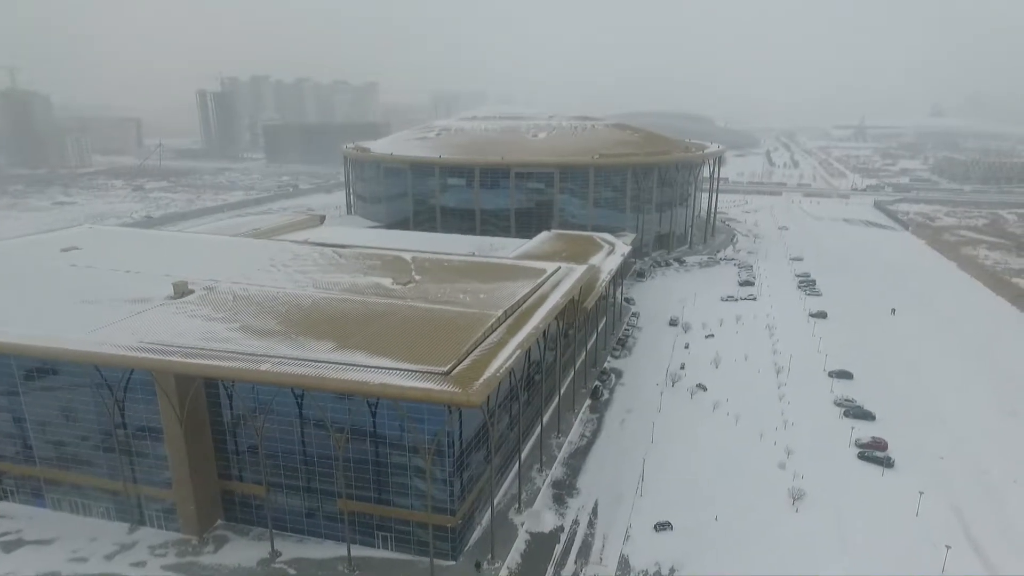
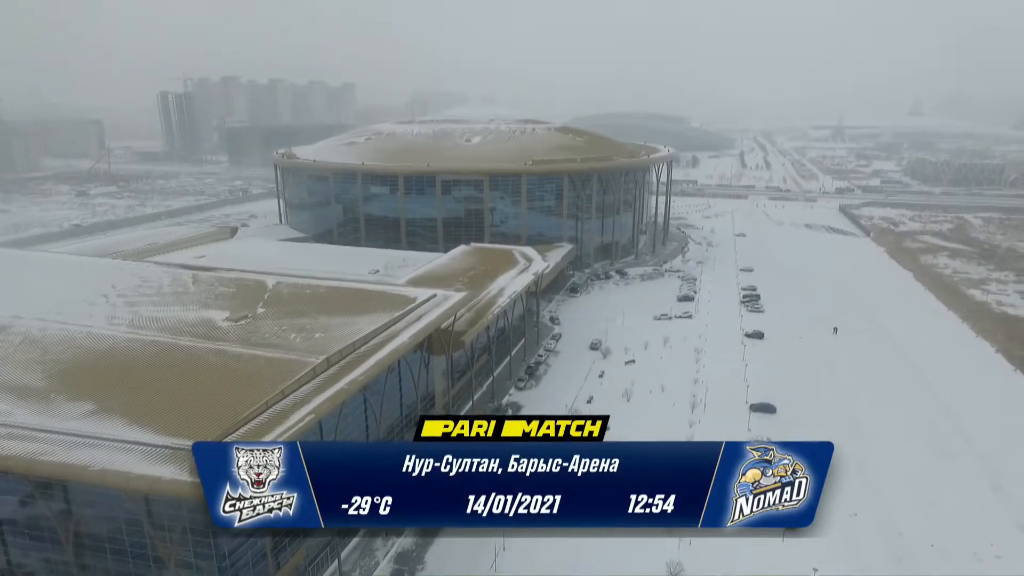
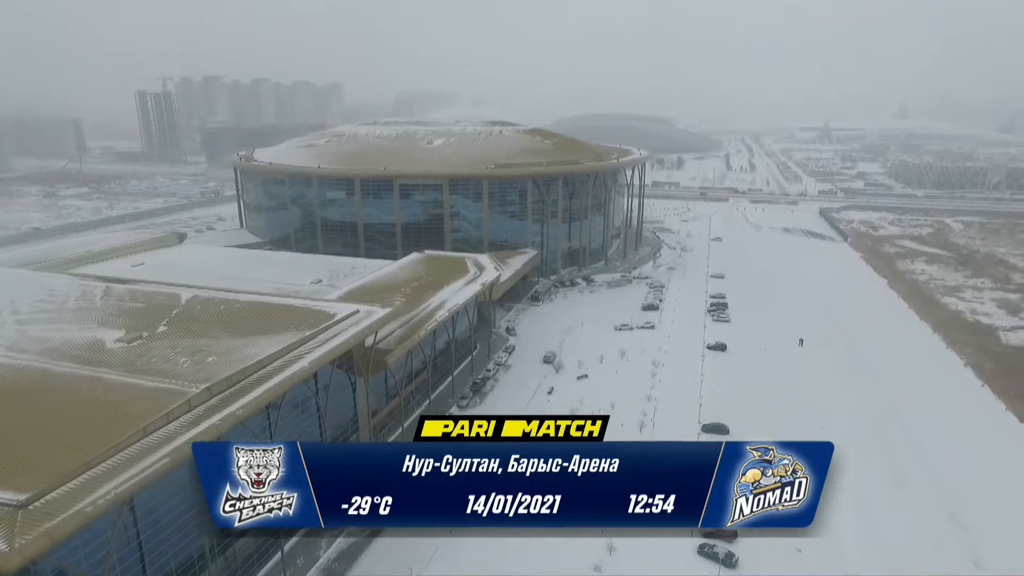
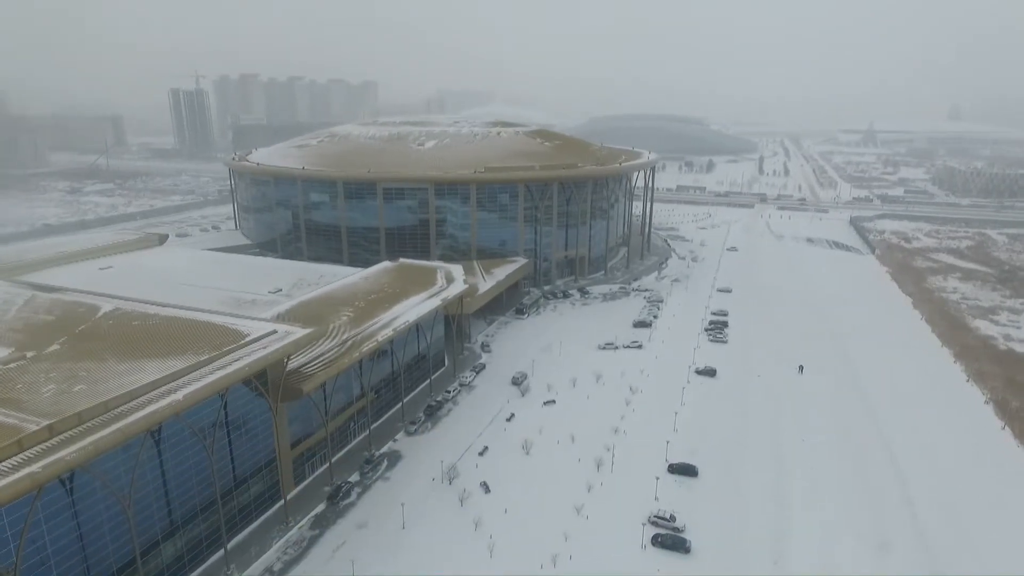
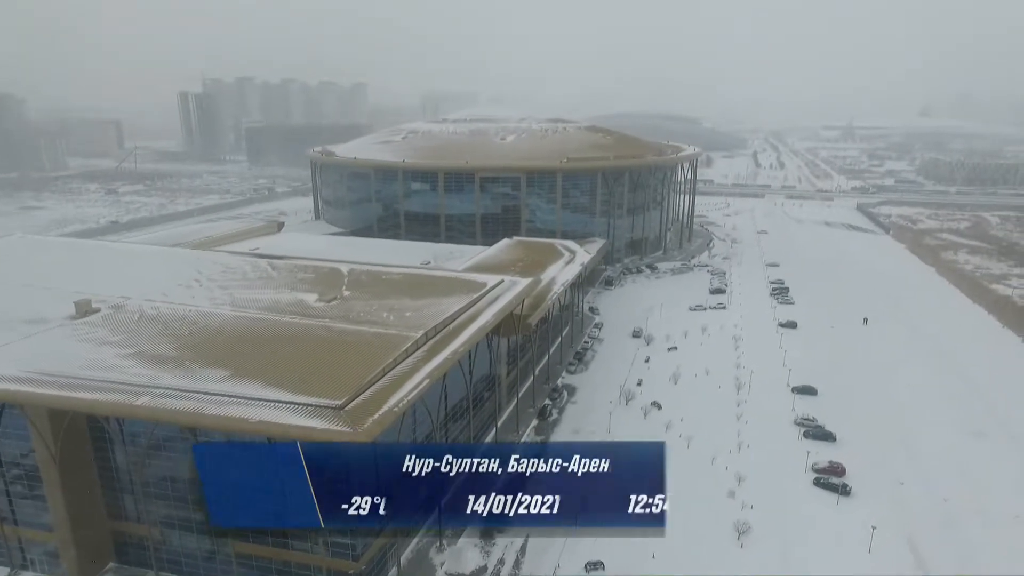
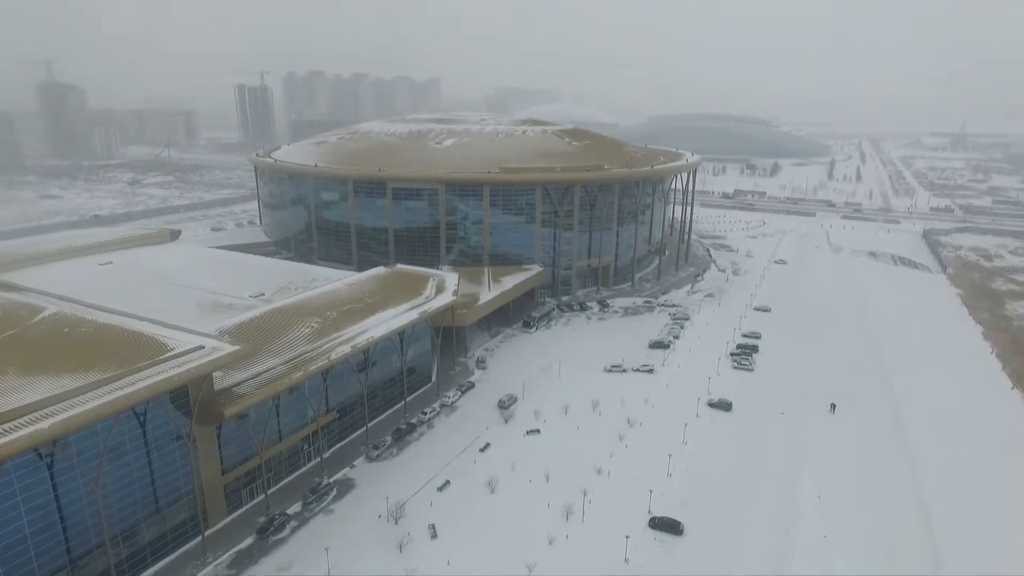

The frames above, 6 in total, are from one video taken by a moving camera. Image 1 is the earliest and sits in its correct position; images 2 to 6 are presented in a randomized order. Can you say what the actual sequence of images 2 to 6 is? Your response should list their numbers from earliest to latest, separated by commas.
5, 2, 3, 4, 6
